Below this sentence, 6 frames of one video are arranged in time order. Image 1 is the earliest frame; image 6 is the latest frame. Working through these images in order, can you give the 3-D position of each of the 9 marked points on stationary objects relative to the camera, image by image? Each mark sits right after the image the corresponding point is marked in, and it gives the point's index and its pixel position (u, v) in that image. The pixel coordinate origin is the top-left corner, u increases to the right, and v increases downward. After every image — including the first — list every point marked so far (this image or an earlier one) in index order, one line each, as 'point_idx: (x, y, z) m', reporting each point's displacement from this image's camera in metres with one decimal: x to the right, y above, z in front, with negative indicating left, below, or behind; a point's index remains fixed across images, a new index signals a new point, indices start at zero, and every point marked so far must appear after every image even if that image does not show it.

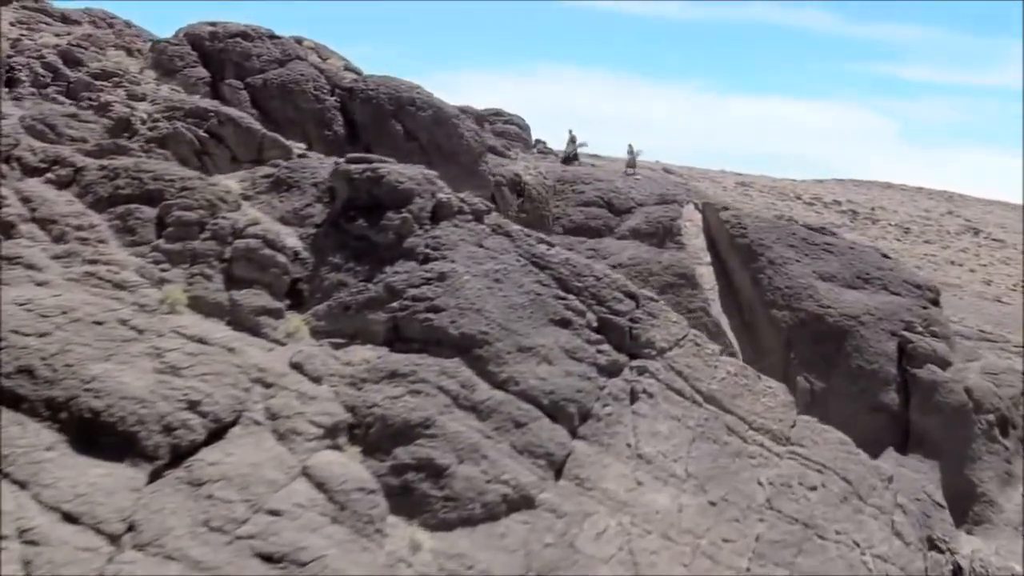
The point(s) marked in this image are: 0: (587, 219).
0: (+1.1, +1.0, +15.7) m
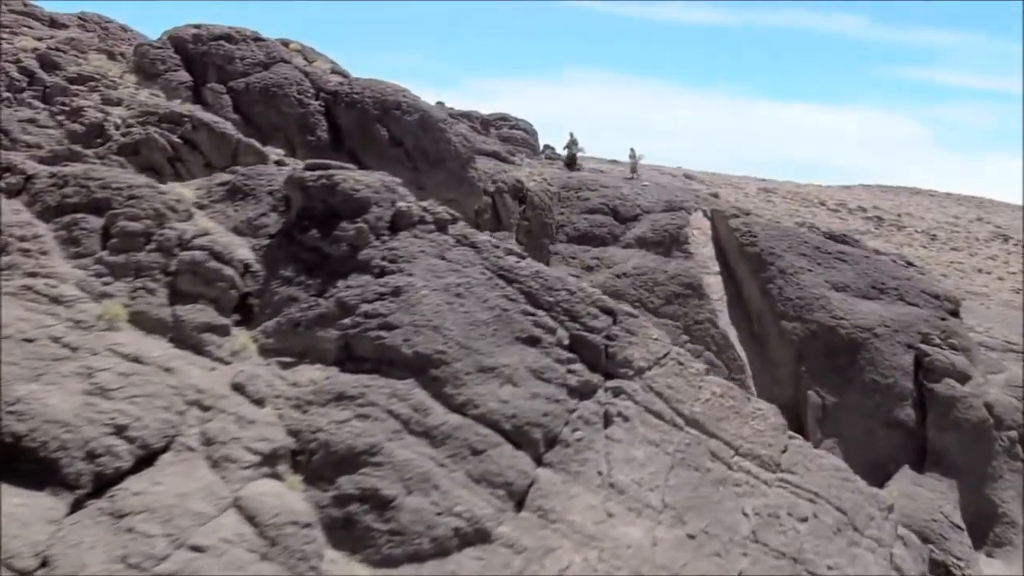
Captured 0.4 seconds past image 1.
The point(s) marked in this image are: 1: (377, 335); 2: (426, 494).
0: (+1.1, +0.9, +15.2) m
1: (-0.8, -0.3, +6.4) m
2: (-0.5, -1.1, +5.9) m
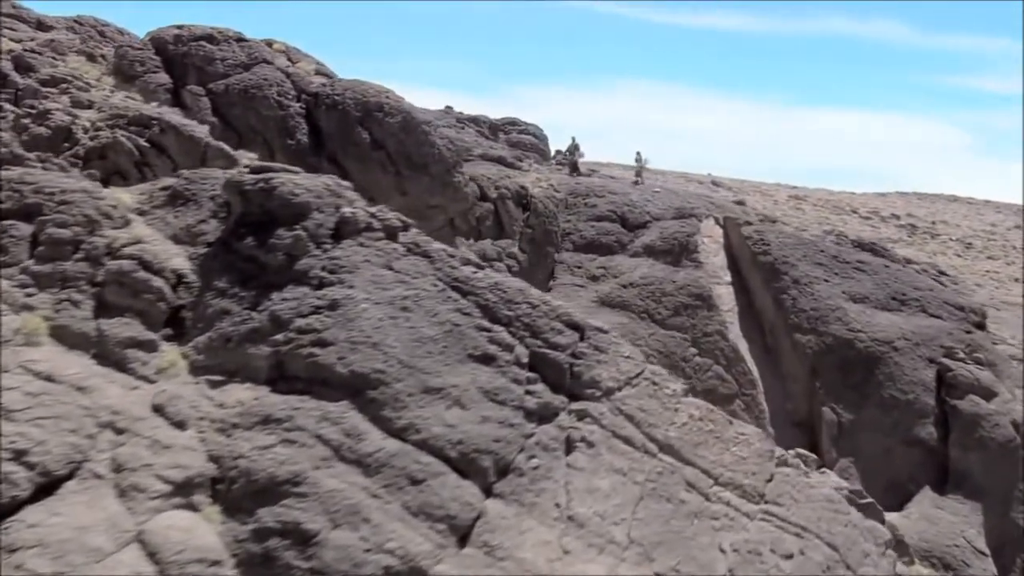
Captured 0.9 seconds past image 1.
0: (+1.2, +0.7, +14.6) m
1: (-1.1, -0.4, +5.8) m
2: (-0.8, -1.2, +5.4) m
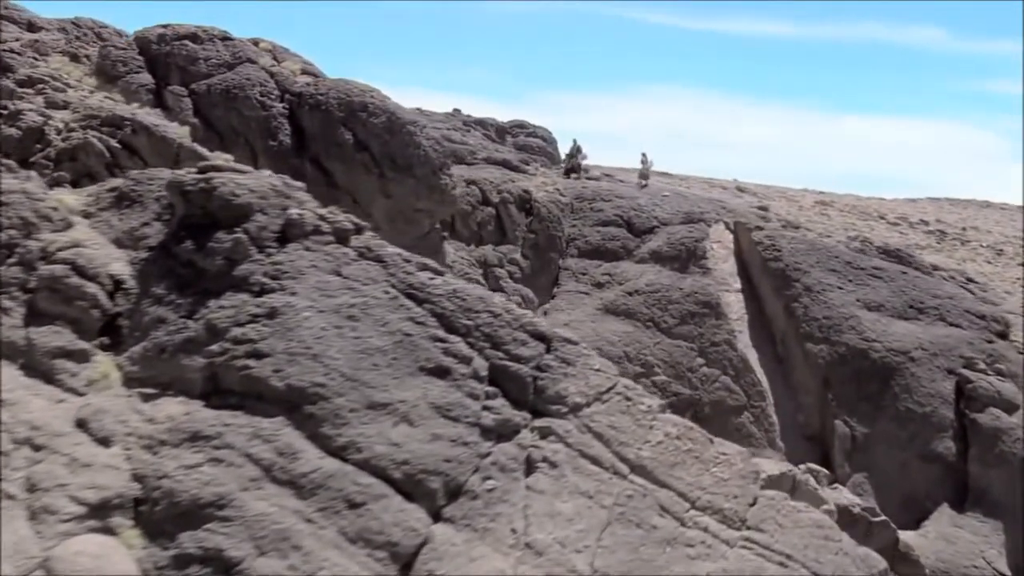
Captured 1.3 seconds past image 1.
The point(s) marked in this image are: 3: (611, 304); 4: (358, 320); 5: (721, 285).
0: (+1.2, +0.6, +14.1) m
1: (-1.3, -0.4, +5.4) m
2: (-1.0, -1.2, +4.9) m
3: (+1.2, -0.2, +13.4) m
4: (-0.8, -0.2, +5.8) m
5: (+2.6, 0.0, +13.4) m
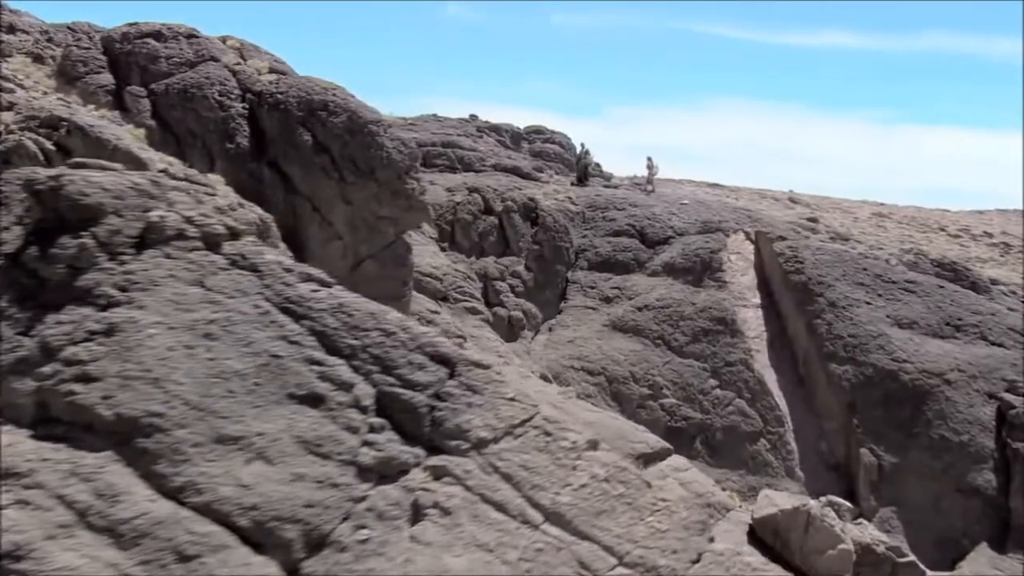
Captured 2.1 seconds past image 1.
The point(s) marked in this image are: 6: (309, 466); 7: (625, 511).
0: (+1.3, +0.5, +13.1) m
1: (-1.9, -0.4, +4.7) m
2: (-1.6, -1.3, +4.1) m
3: (+1.2, -0.4, +12.4) m
4: (-1.4, -0.2, +5.0) m
5: (+2.6, -0.1, +12.4) m
6: (-0.9, -0.8, +4.8) m
7: (+0.6, -1.1, +5.4) m
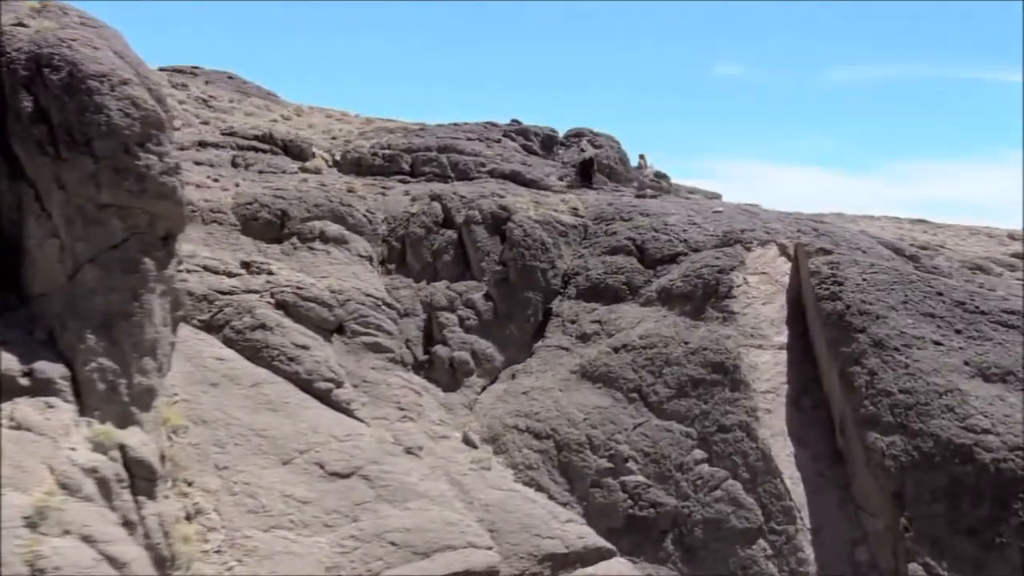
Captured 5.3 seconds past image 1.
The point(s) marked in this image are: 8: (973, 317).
0: (+0.9, +0.1, +9.9) m
1: (-4.4, -0.3, +2.5) m
2: (-4.3, -1.1, +1.9) m
3: (+0.6, -0.6, +9.1) m
4: (-3.8, -0.1, +2.7) m
5: (+2.0, -0.4, +8.8) m
6: (-3.4, -0.6, +2.4) m
7: (-1.9, -1.0, +2.5) m
8: (+3.8, -0.3, +8.5) m
